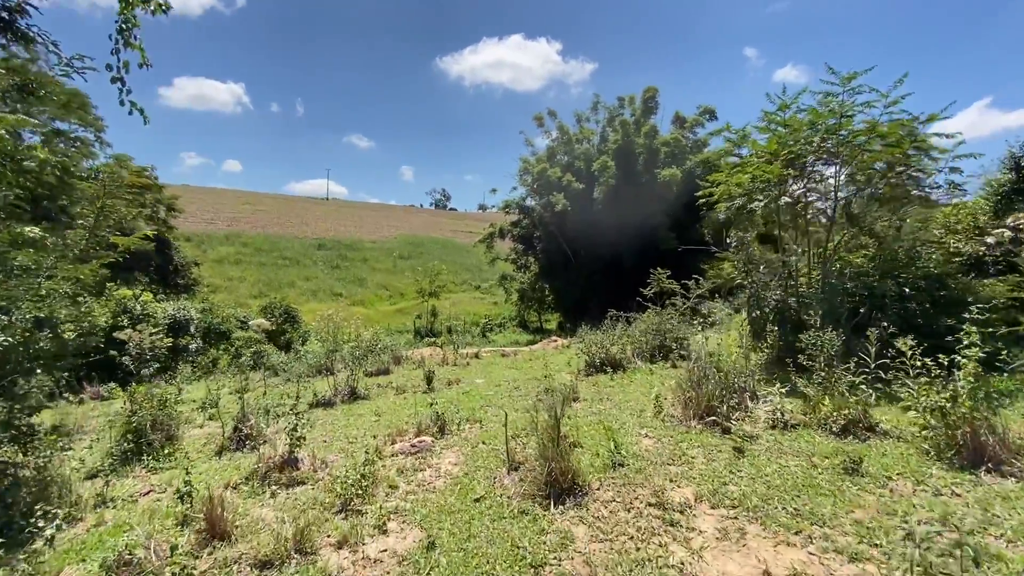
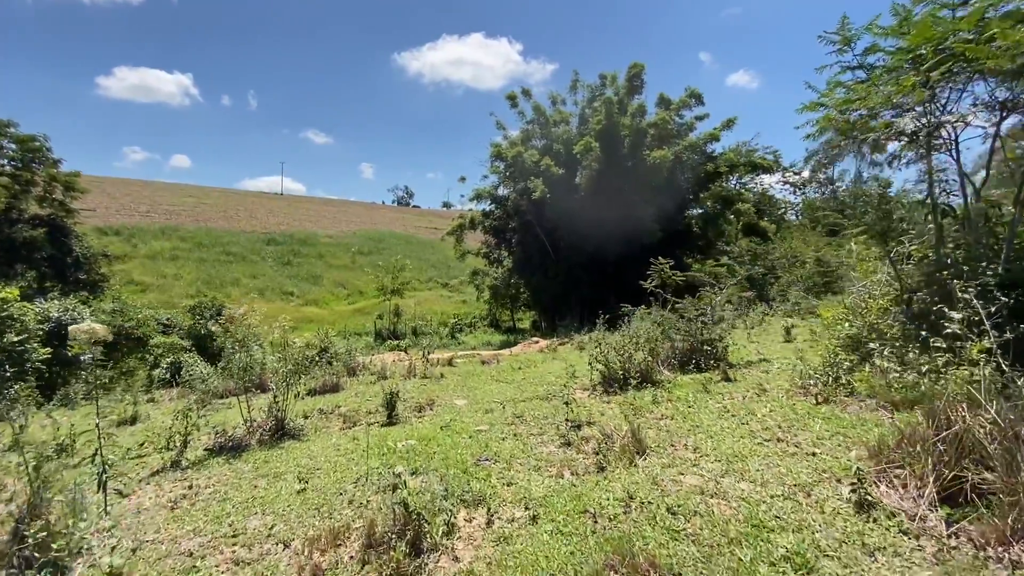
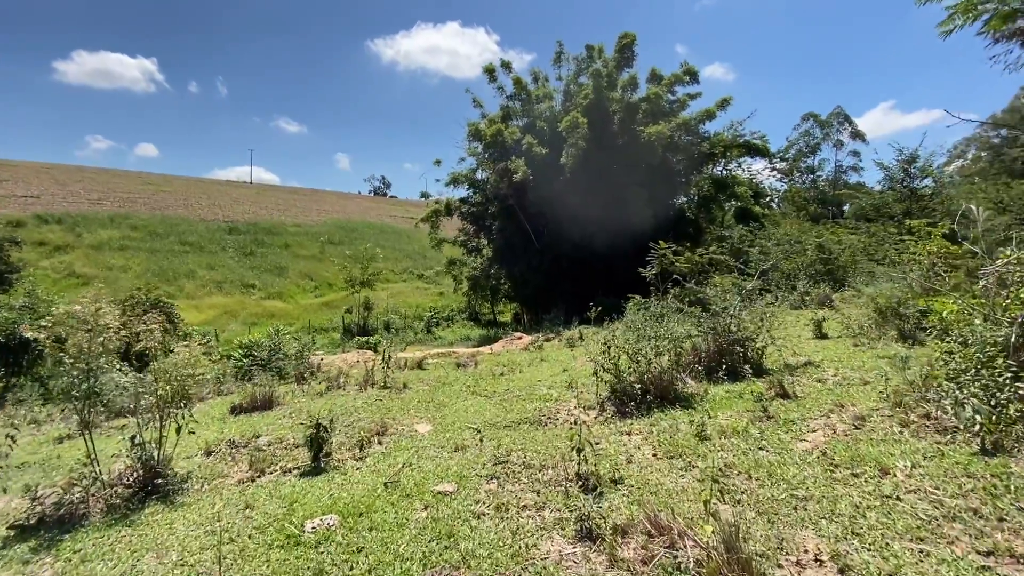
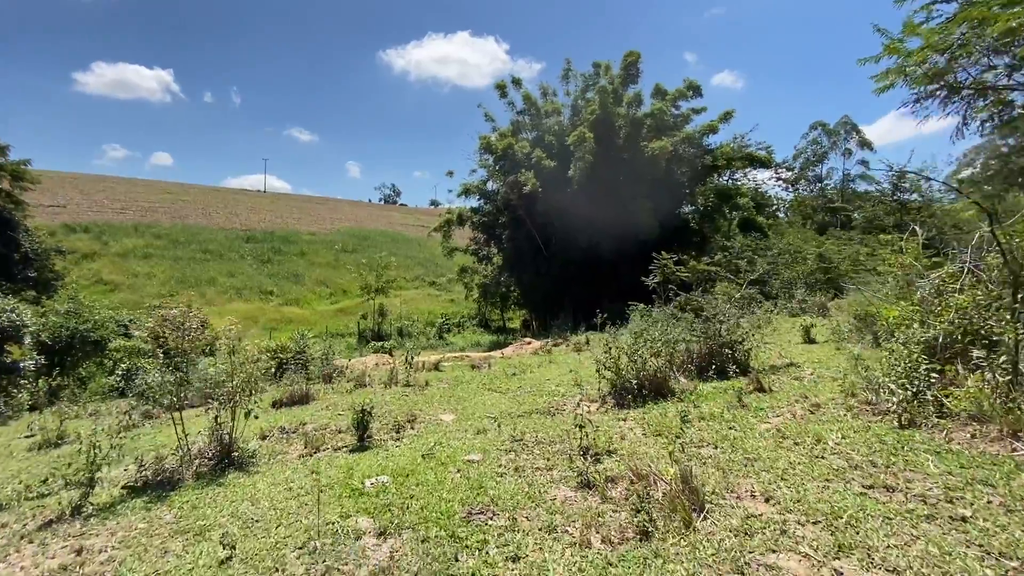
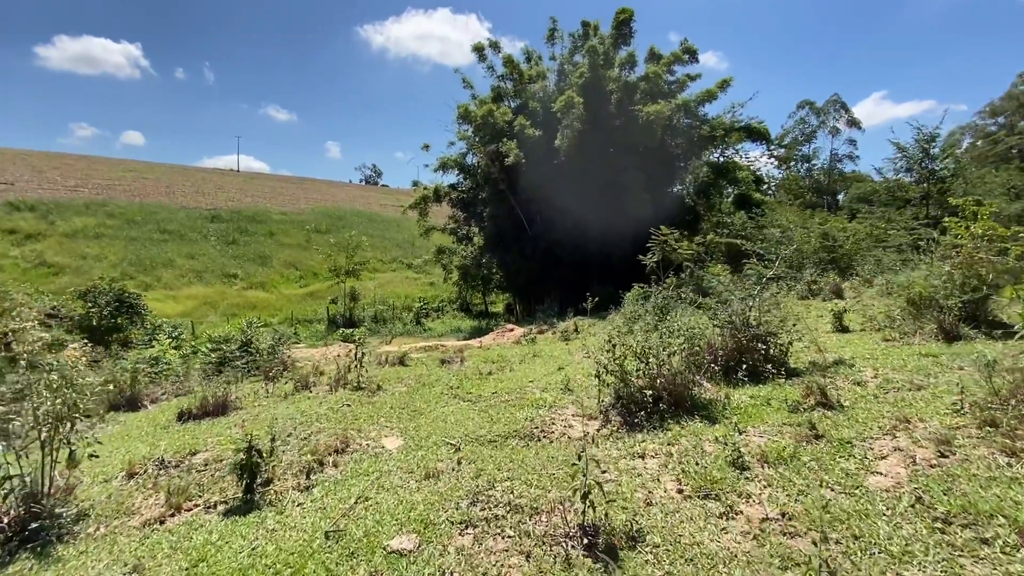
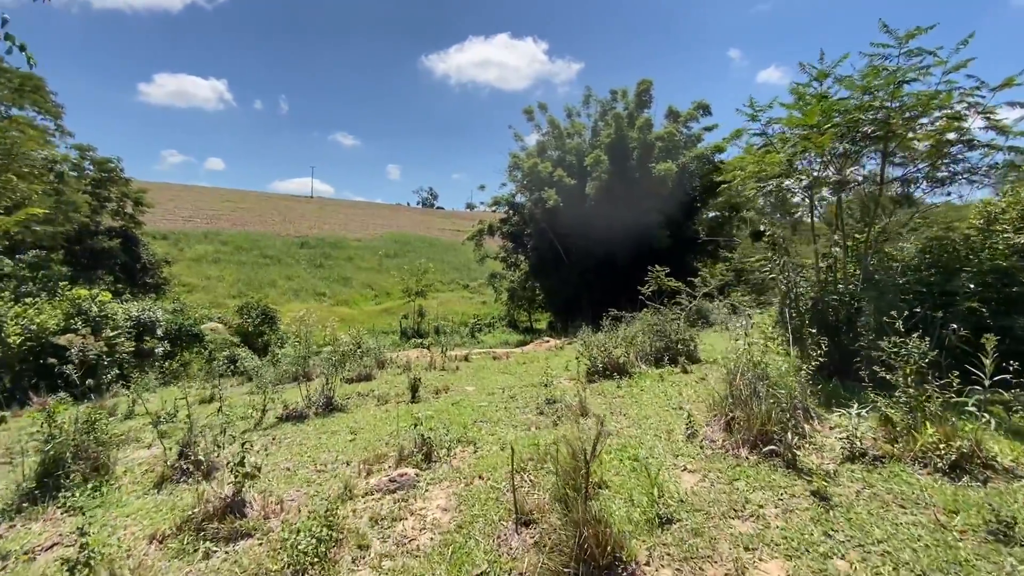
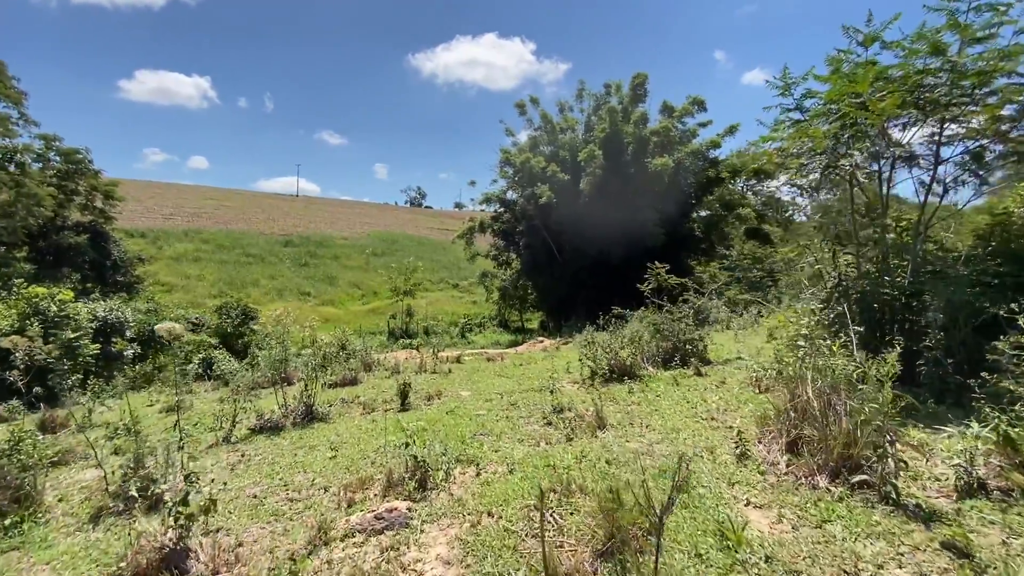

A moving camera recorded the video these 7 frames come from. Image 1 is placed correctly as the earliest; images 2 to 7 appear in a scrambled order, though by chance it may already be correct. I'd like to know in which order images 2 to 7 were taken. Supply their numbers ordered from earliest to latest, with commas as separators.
6, 7, 2, 4, 3, 5
